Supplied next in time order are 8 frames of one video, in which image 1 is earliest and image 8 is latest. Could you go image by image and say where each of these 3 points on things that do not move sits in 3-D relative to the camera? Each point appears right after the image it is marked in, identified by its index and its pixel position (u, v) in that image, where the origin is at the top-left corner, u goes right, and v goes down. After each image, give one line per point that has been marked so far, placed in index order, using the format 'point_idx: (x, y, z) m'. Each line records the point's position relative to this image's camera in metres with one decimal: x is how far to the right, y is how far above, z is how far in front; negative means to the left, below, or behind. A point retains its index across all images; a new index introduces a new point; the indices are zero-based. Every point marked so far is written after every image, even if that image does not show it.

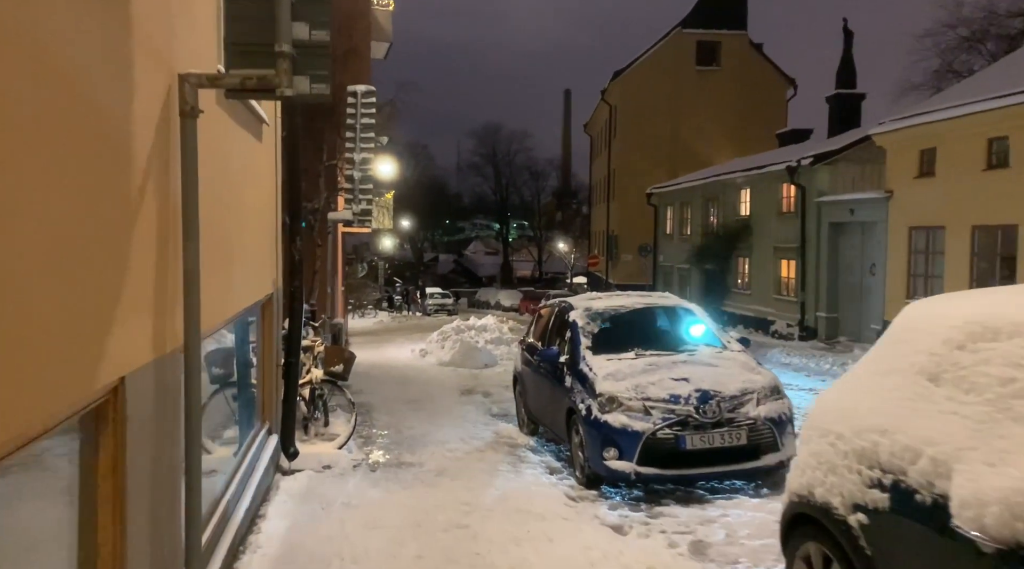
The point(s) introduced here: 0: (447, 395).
0: (-1.2, -1.9, +13.3) m
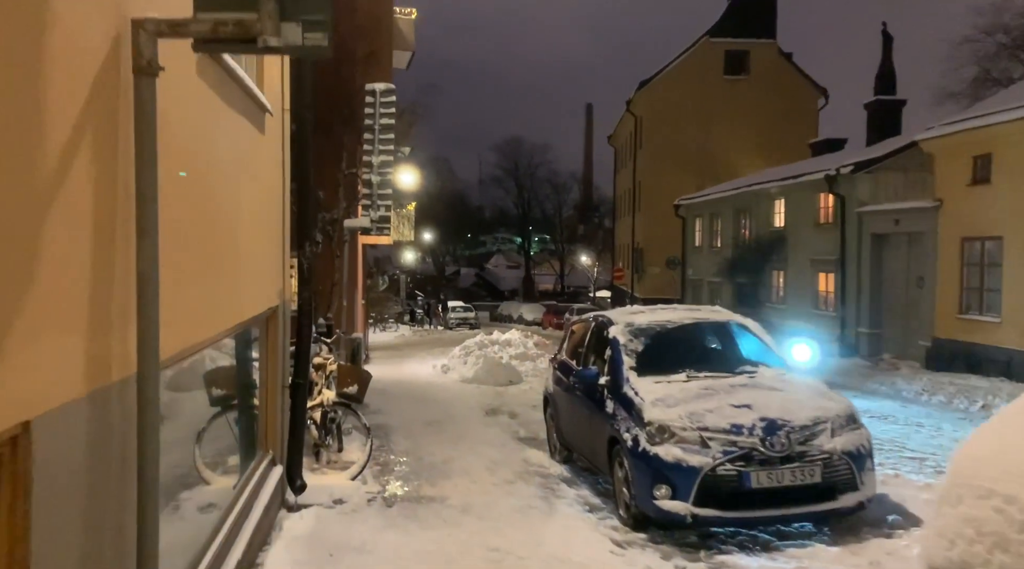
0: (-0.7, -2.2, +12.5) m
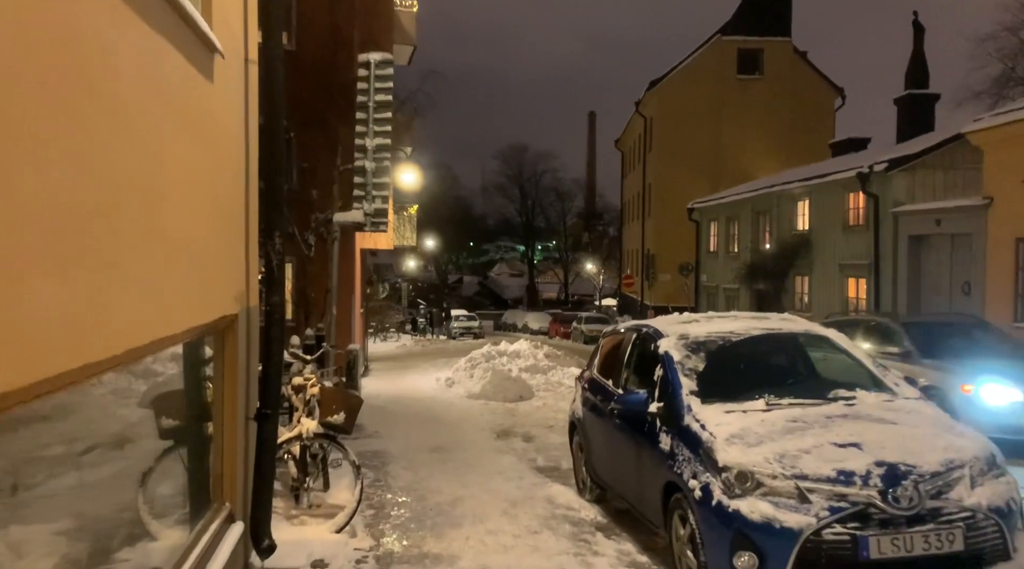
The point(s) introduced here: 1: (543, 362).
0: (-0.5, -2.2, +11.0) m
1: (+0.8, -2.0, +19.5) m
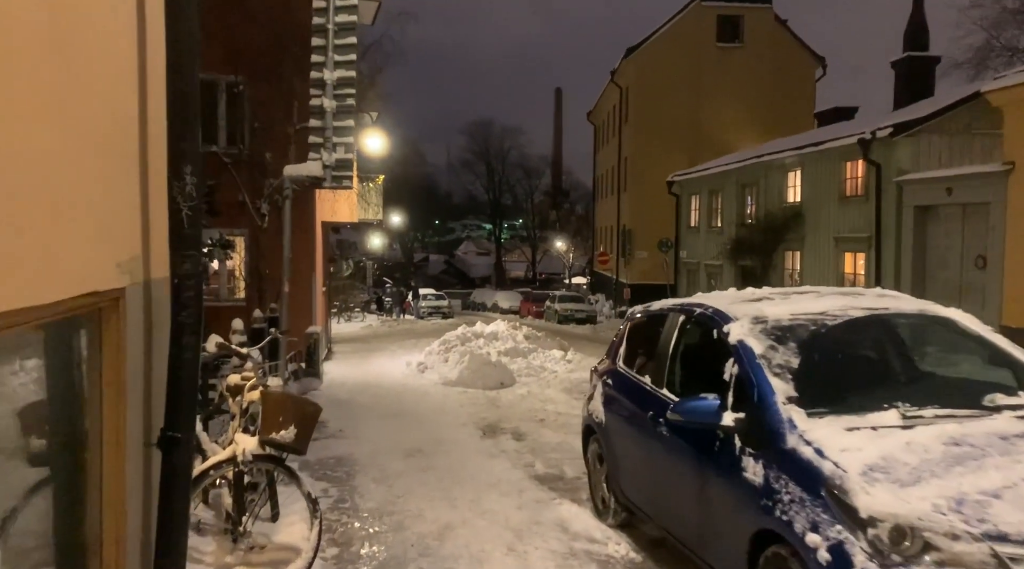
0: (-0.6, -1.9, +9.4) m
1: (+0.3, -1.4, +17.9) m
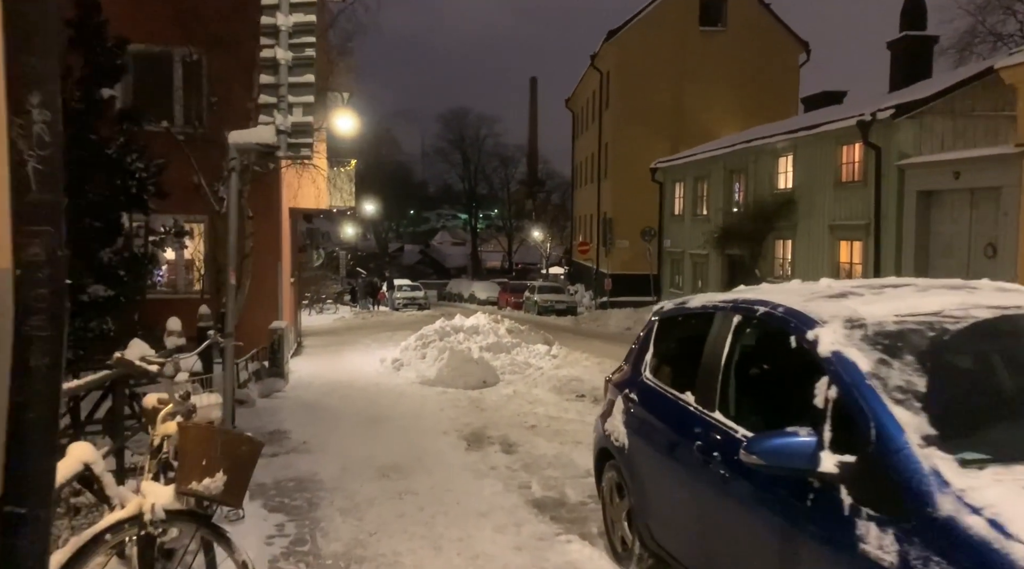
0: (-0.8, -1.8, +8.2) m
1: (-0.1, -1.2, +16.8) m
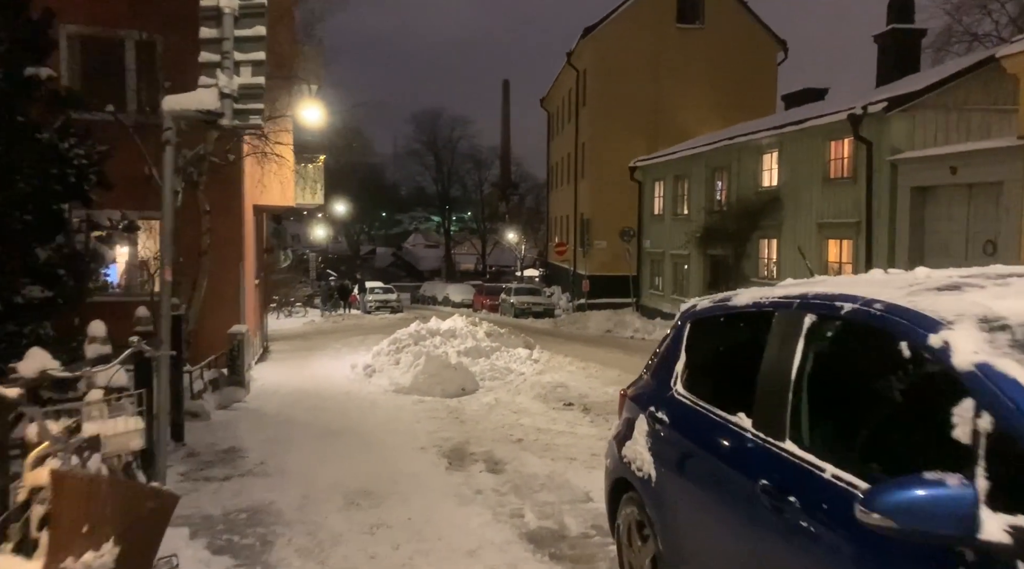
0: (-0.9, -1.8, +7.3) m
1: (-0.6, -1.2, +15.8) m
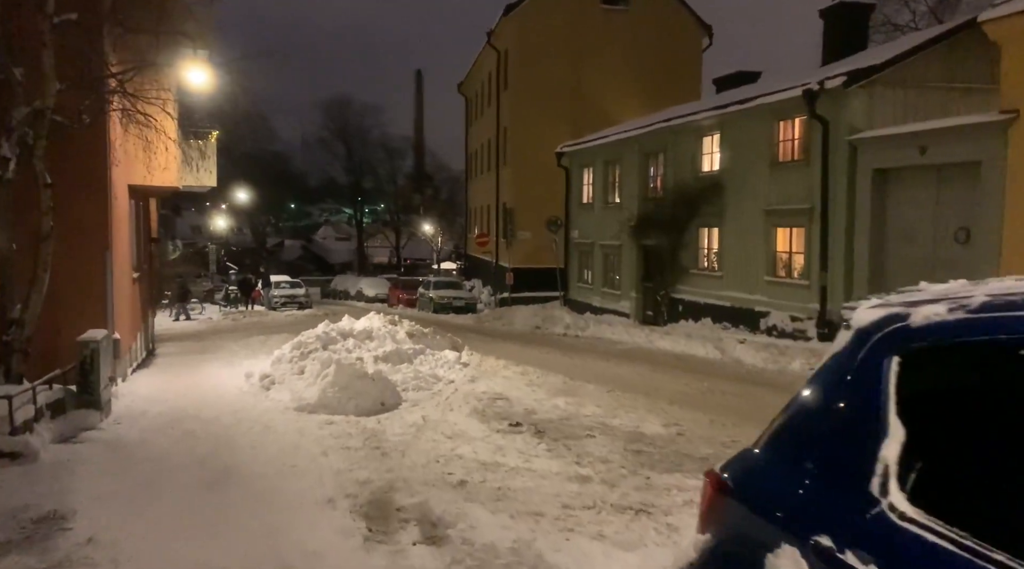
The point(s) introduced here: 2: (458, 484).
0: (-1.2, -1.7, +5.1) m
1: (-1.9, -1.1, +13.6) m
2: (-0.5, -1.7, +6.6) m
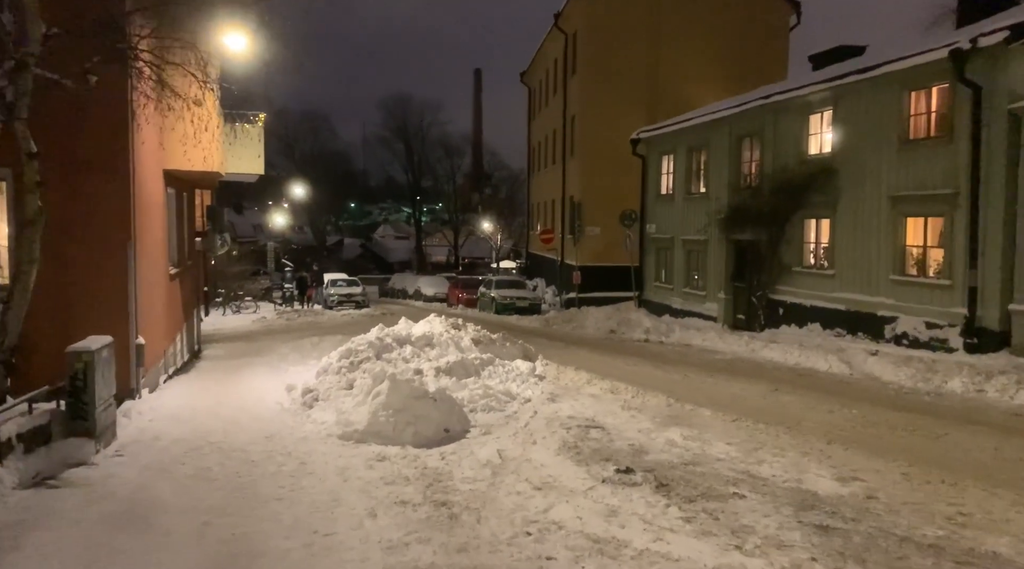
0: (-0.6, -1.7, +2.9) m
1: (-0.6, -1.1, +11.4) m
2: (+0.3, -1.7, +4.4) m
